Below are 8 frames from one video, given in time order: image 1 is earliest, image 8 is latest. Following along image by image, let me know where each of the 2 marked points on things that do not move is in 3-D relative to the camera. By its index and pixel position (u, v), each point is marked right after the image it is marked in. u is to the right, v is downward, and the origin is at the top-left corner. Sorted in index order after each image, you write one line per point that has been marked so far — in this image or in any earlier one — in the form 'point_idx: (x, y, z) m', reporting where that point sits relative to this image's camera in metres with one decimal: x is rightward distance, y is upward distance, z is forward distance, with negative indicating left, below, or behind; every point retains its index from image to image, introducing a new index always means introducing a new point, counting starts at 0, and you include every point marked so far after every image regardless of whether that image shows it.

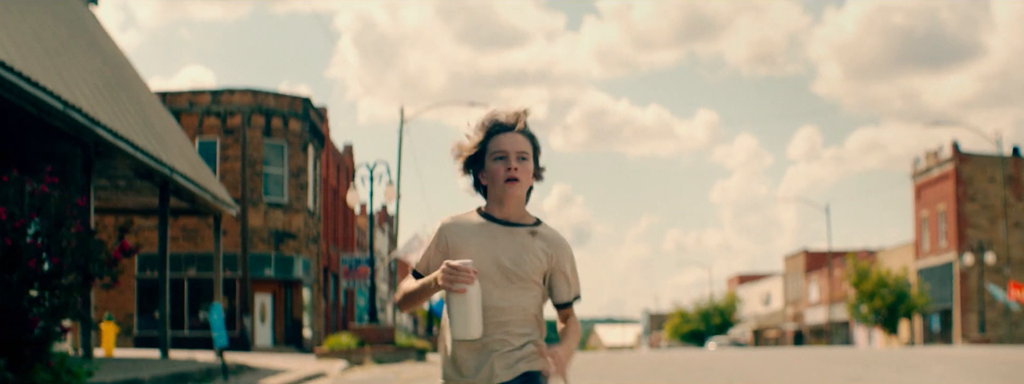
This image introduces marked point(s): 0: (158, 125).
0: (-5.0, +0.9, +17.7) m
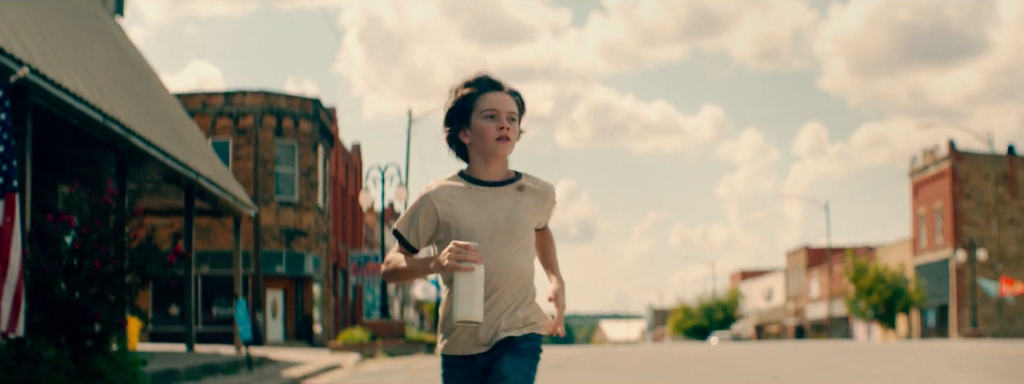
0: (-4.9, +0.9, +18.8) m
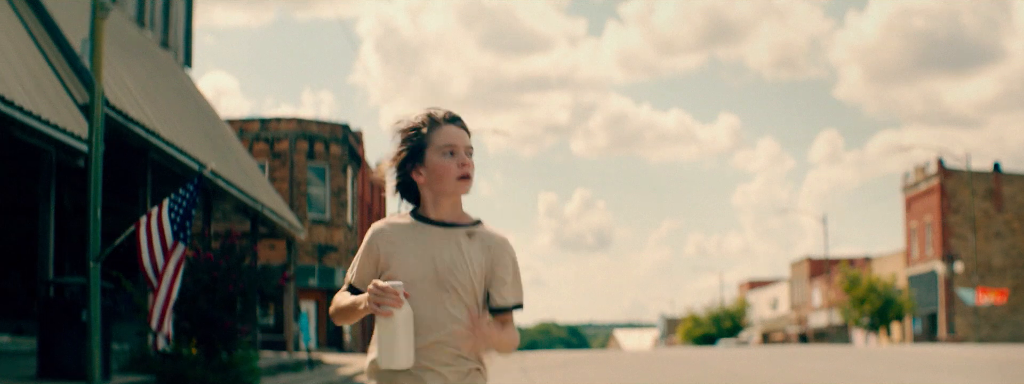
0: (-4.7, +0.4, +22.0) m
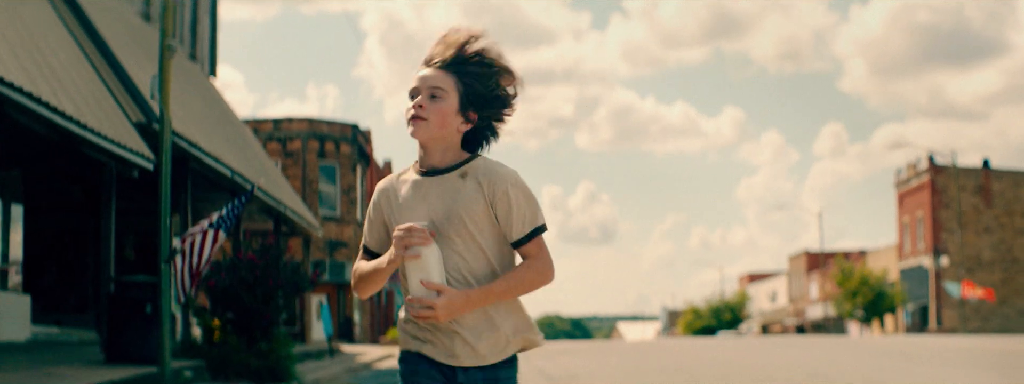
0: (-4.7, +0.4, +23.7) m
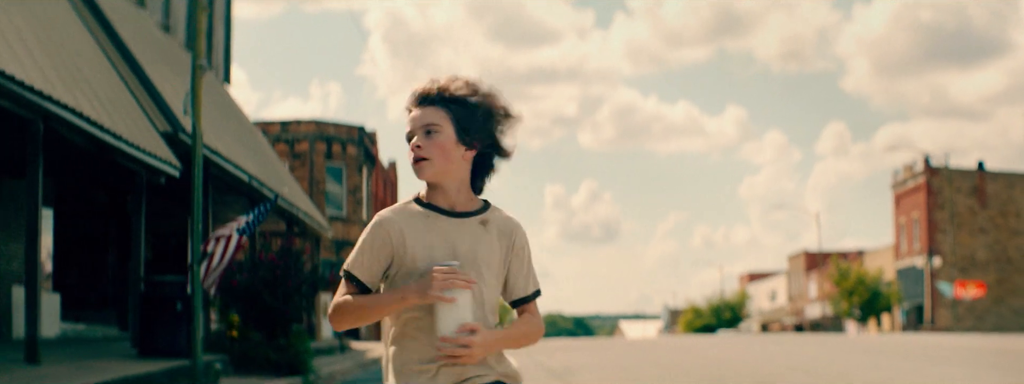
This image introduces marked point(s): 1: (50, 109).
0: (-4.6, +0.3, +24.6) m
1: (-4.0, +0.7, +10.9) m
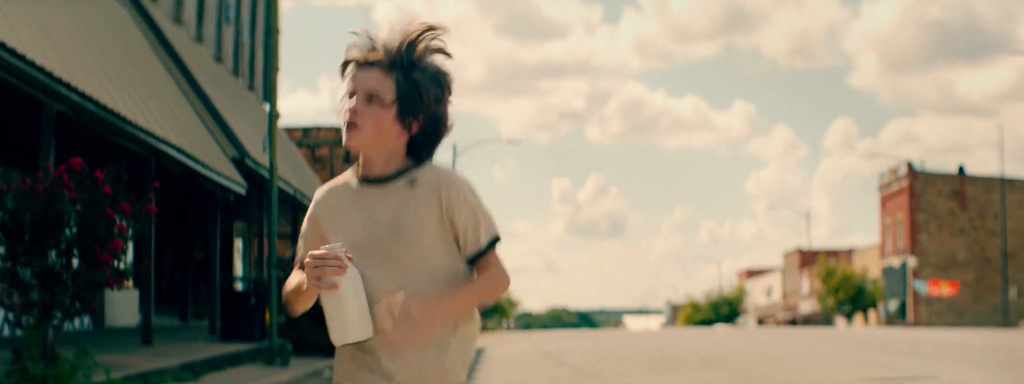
0: (-4.5, +0.2, +27.9) m
1: (-4.0, +0.5, +14.2) m
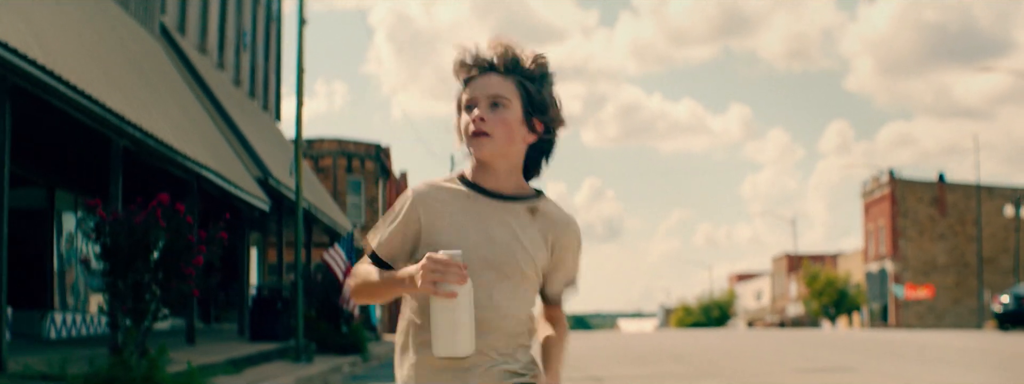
0: (-4.6, -0.1, +30.0) m
1: (-4.0, +0.2, +16.3) m
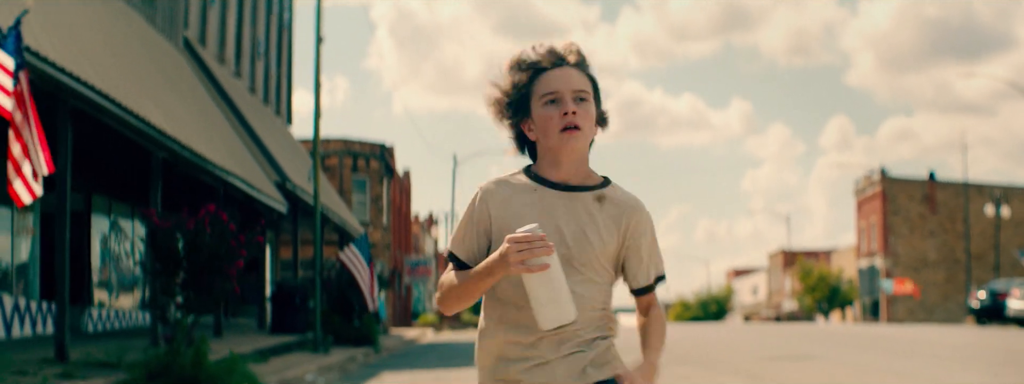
0: (-4.6, -0.1, +31.5) m
1: (-4.0, +0.2, +17.8) m
